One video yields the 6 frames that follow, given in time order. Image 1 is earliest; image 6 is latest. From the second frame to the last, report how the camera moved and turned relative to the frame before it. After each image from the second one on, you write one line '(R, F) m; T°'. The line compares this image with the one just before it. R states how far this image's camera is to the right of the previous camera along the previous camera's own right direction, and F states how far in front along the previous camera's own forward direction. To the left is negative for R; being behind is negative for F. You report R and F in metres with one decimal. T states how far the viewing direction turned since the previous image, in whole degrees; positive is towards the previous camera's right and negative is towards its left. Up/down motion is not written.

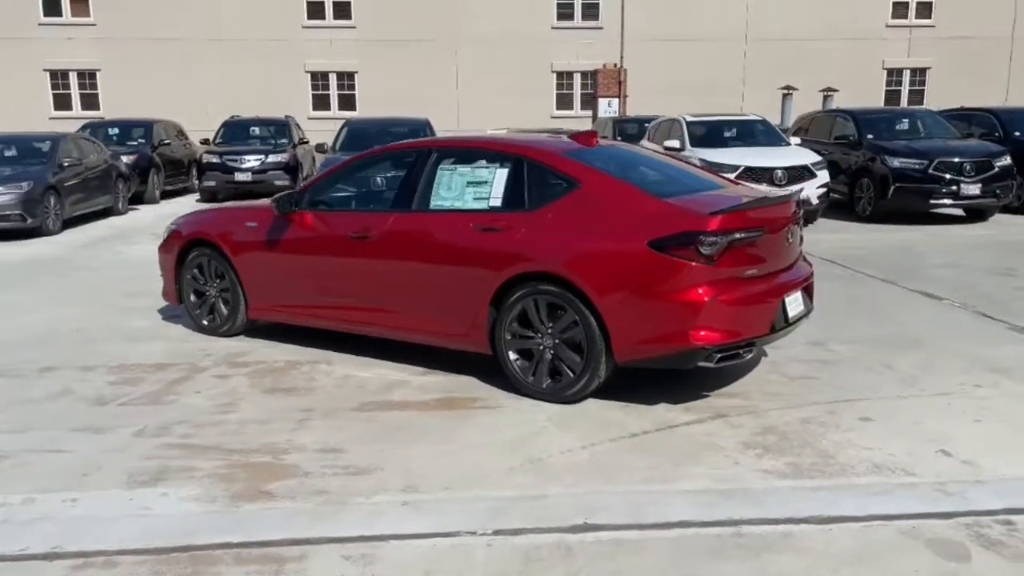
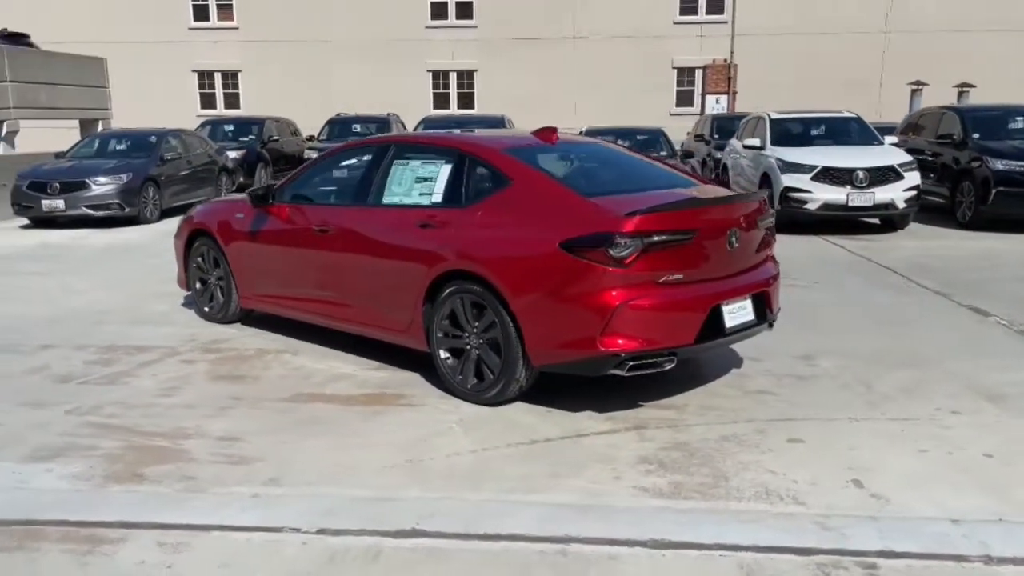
(+1.3, +0.2) m; -9°
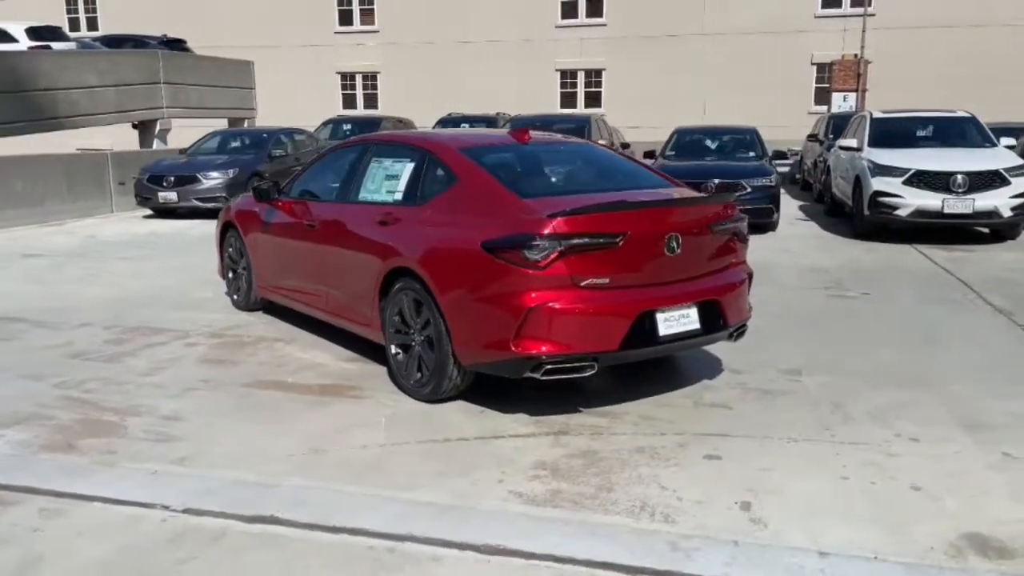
(+1.3, +0.1) m; -10°
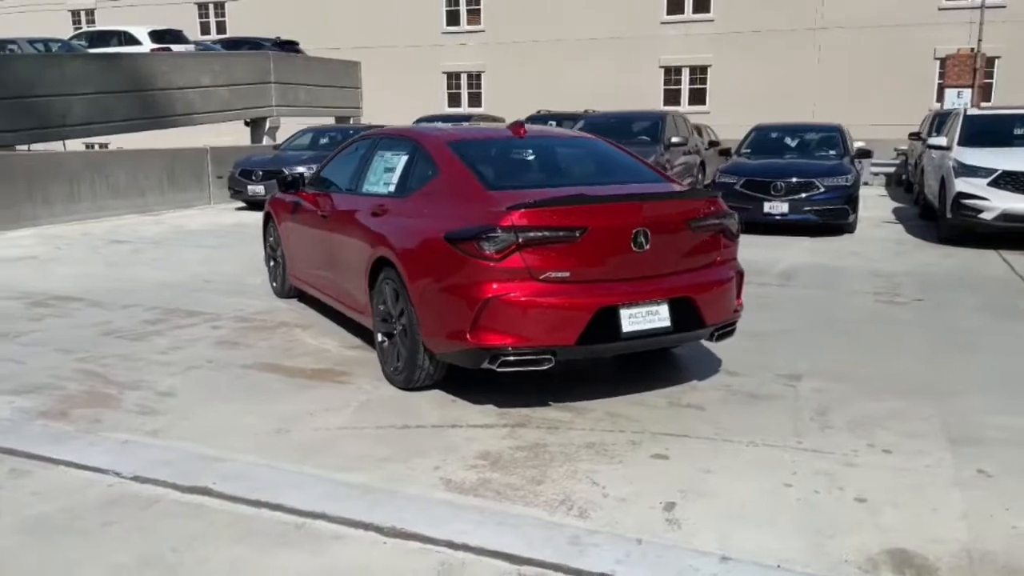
(+0.9, 0.0) m; -8°
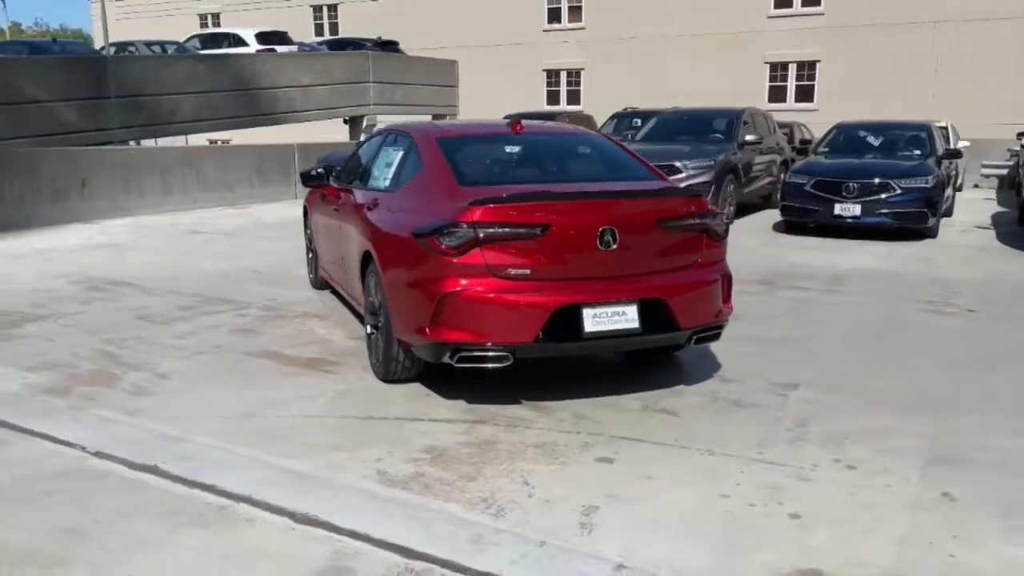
(+0.8, +0.1) m; -7°
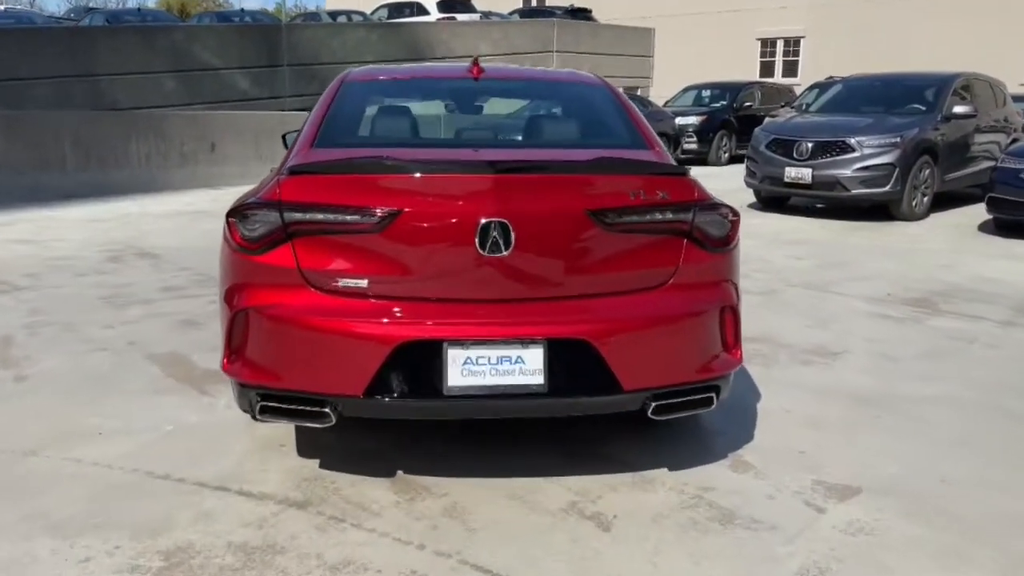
(+1.3, +1.9) m; -15°
